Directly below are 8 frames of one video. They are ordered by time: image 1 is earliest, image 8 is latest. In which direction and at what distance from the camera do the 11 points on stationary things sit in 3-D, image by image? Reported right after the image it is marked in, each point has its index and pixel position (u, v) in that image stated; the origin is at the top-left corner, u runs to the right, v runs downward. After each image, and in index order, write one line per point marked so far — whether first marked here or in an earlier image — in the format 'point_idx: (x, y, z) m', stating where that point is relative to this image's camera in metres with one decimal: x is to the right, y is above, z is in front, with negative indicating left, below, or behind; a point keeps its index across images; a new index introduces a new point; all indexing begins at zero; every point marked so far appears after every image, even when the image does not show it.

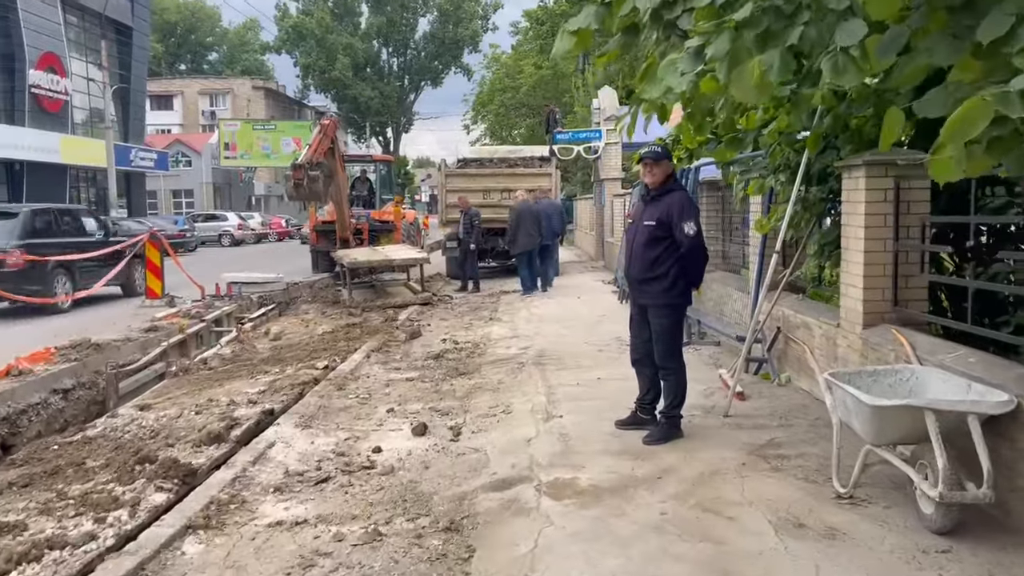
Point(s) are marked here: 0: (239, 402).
0: (-2.6, -1.1, +8.0) m
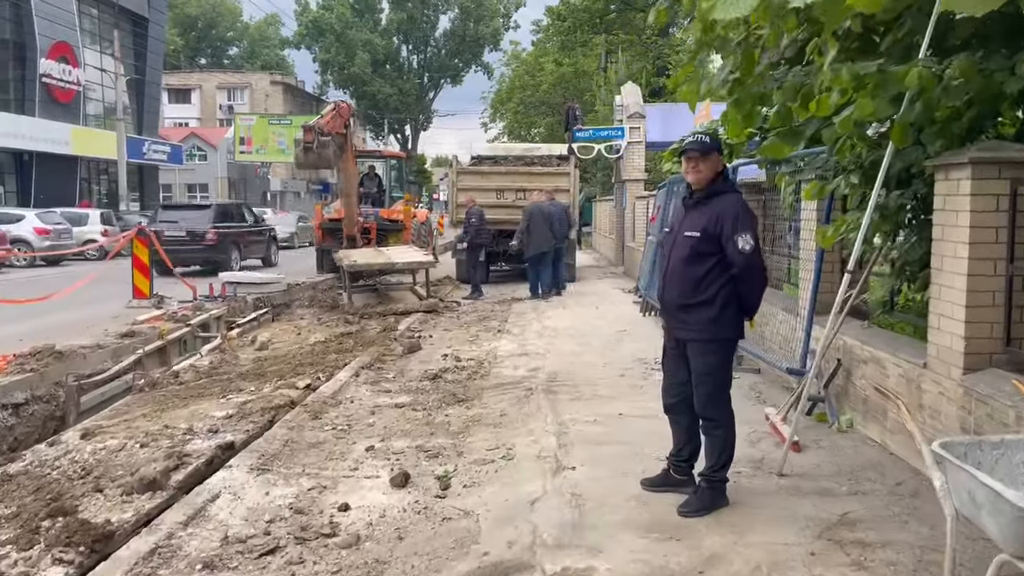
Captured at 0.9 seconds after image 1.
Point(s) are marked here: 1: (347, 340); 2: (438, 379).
0: (-2.6, -1.2, +6.9) m
1: (-2.2, -0.7, +11.3) m
2: (-0.7, -0.9, +8.5) m
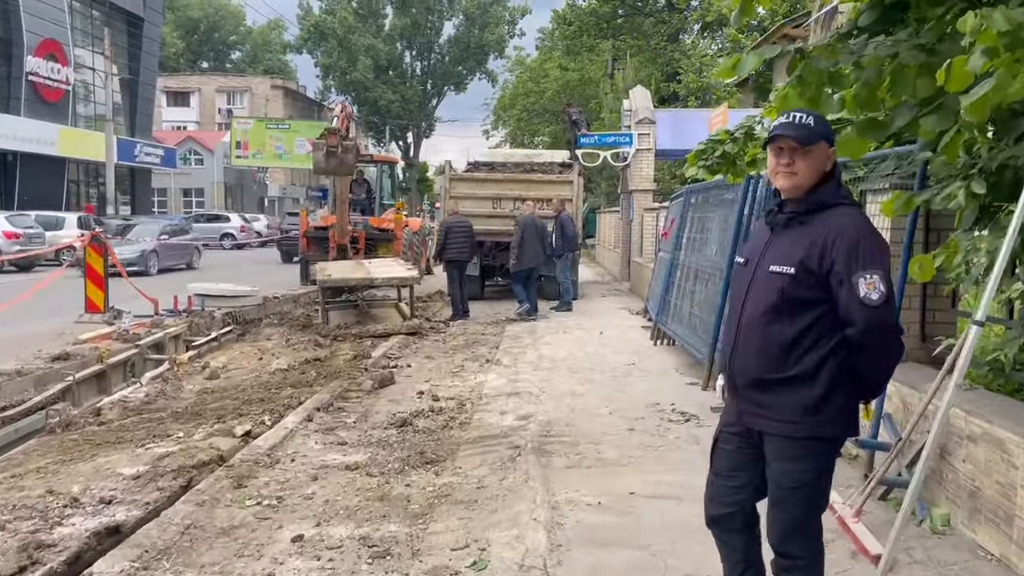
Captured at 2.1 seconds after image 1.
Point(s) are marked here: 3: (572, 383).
0: (-2.7, -1.3, +5.3) m
1: (-2.3, -0.9, +9.8) m
2: (-0.9, -1.1, +7.0) m
3: (+0.6, -0.9, +8.4) m
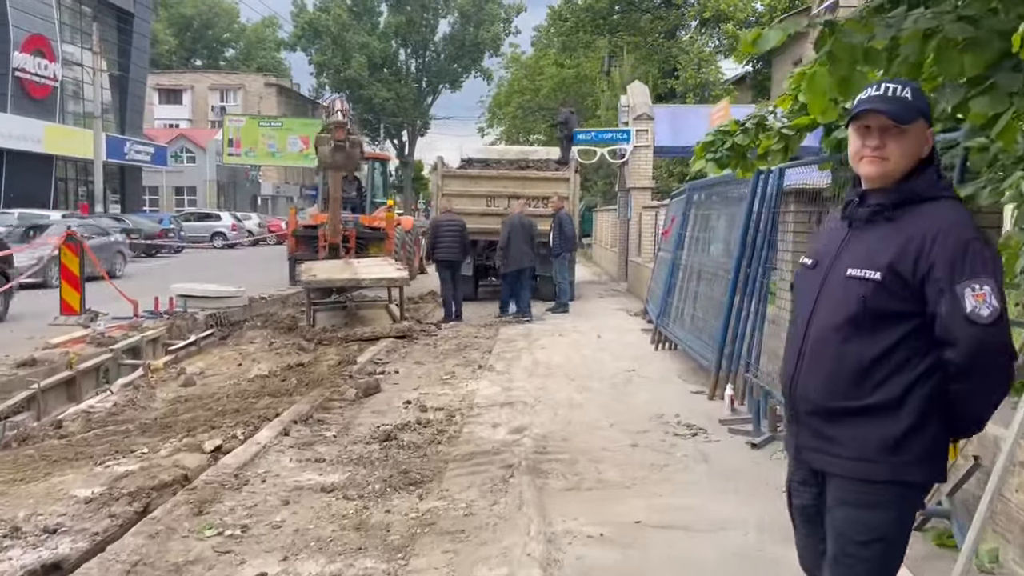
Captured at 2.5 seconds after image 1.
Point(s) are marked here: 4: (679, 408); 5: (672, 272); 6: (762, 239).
0: (-2.7, -1.4, +4.8) m
1: (-2.4, -1.0, +9.2) m
2: (-0.9, -1.2, +6.4) m
3: (+0.5, -1.0, +7.9) m
4: (+1.4, -1.0, +7.1) m
5: (+2.0, +0.2, +10.6) m
6: (+2.1, +0.4, +7.3) m
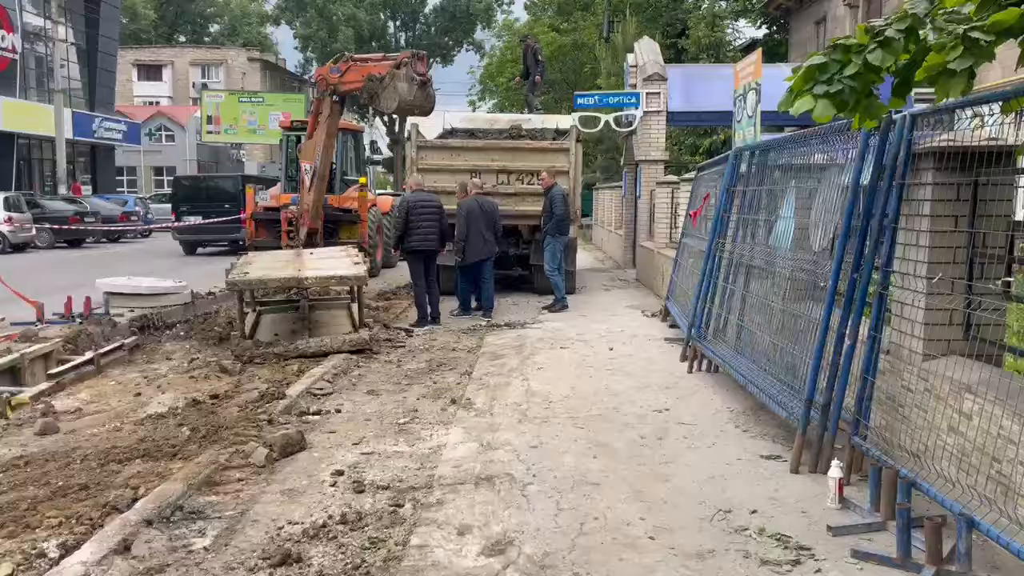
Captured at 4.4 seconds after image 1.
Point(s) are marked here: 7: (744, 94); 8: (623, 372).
0: (-2.8, -1.6, +2.3) m
1: (-2.5, -1.0, +6.7) m
2: (-1.0, -1.3, +3.9) m
3: (+0.4, -1.0, +5.4) m
4: (+1.3, -1.1, +4.5) m
5: (+1.9, +0.2, +8.0) m
6: (+2.0, +0.4, +4.7) m
7: (+3.7, +3.1, +13.7) m
8: (+1.0, -0.8, +7.8) m
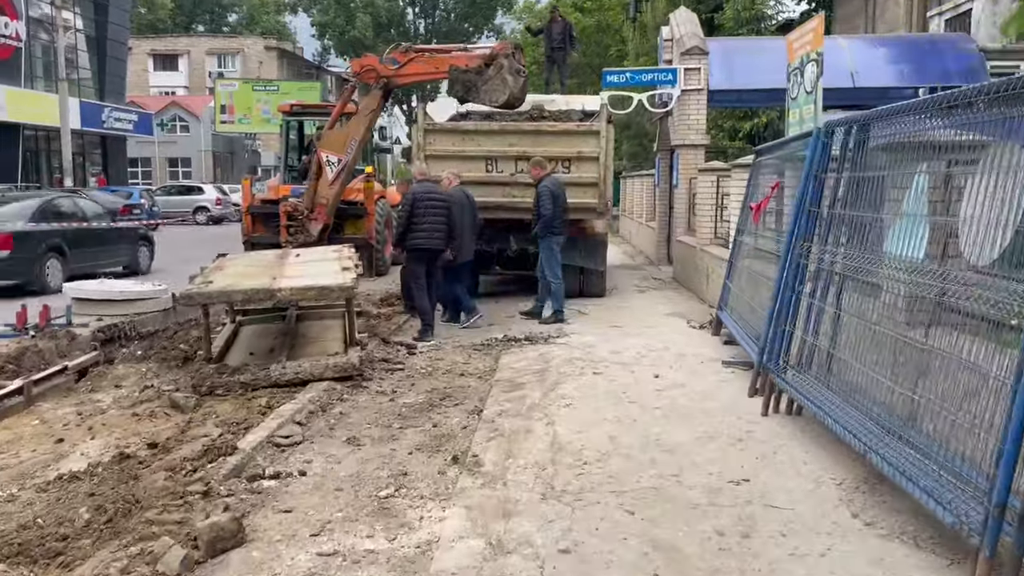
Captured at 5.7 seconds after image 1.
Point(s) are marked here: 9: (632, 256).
0: (-2.8, -1.7, +0.6) m
1: (-2.4, -1.2, +5.0) m
2: (-1.0, -1.5, +2.2) m
3: (+0.5, -1.2, +3.6) m
4: (+1.3, -1.2, +2.8) m
5: (+2.0, +0.1, +6.3) m
6: (+2.1, +0.2, +2.9) m
7: (+4.0, +3.1, +11.9) m
8: (+1.2, -0.9, +6.0) m
9: (+2.7, +0.7, +19.0) m
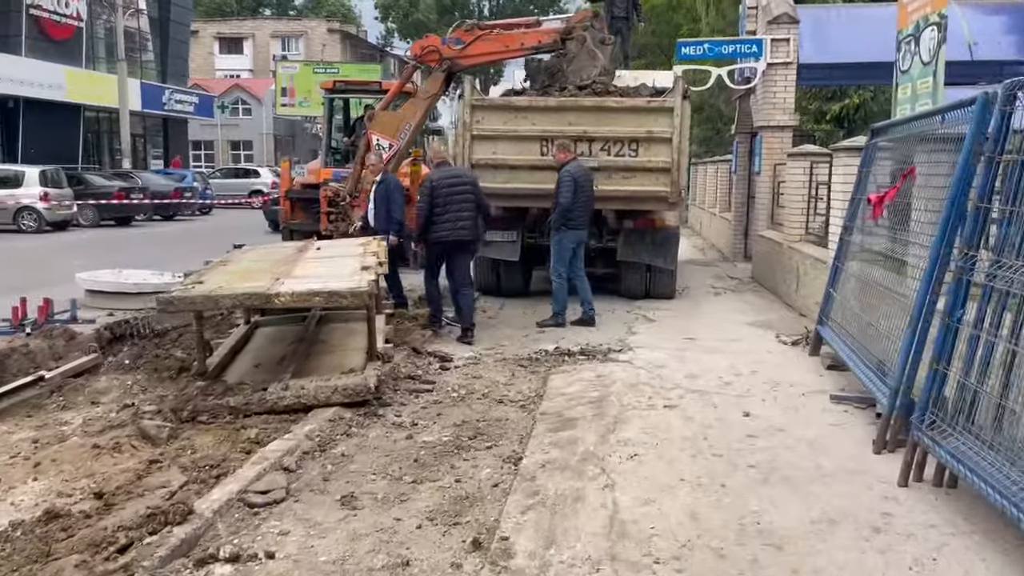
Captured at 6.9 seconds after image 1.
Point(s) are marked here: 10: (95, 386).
0: (-3.0, -1.9, -0.6) m
1: (-2.2, -1.2, +3.8) m
2: (-1.0, -1.6, +0.9) m
3: (+0.6, -1.3, +2.2) m
4: (+1.3, -1.4, +1.3) m
5: (+2.3, 0.0, +4.7) m
6: (+2.1, 0.0, +1.3) m
7: (+4.8, +3.0, +10.0) m
8: (+1.4, -1.0, +4.5) m
9: (+3.9, +0.8, +17.3) m
10: (-3.4, -0.8, +6.9) m
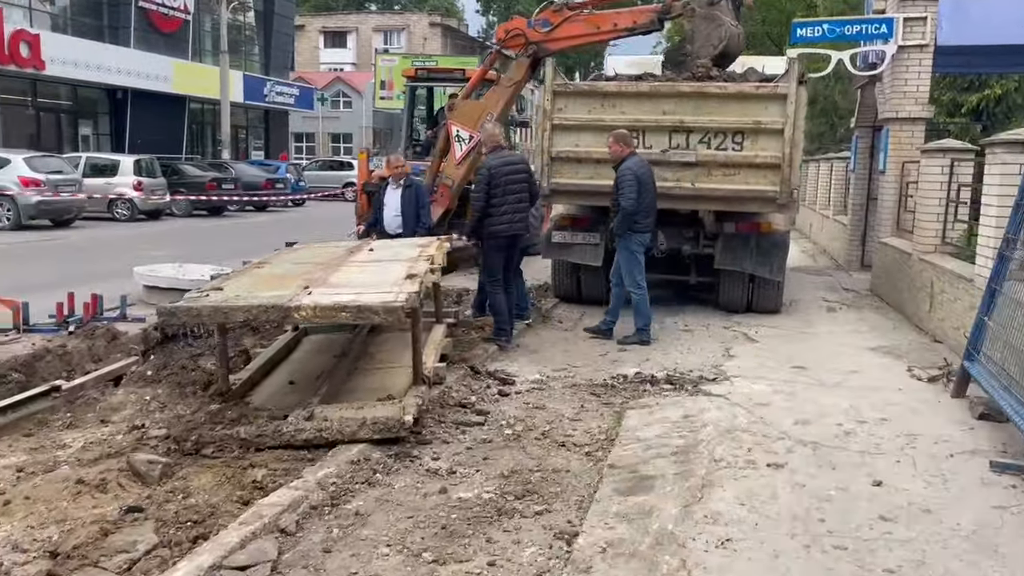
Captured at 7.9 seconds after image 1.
0: (-3.4, -1.9, -1.3) m
1: (-2.1, -1.3, +2.9) m
2: (-1.2, -1.7, -0.1) m
3: (+0.5, -1.5, +1.0) m
4: (+1.1, -1.6, 0.0) m
5: (+2.5, -0.2, +3.3) m
6: (+2.0, -0.2, 0.0) m
7: (+5.7, +2.8, +8.3) m
8: (+1.6, -1.1, +3.2) m
9: (+5.6, +0.6, +15.6) m
10: (-2.9, -0.8, +6.1) m
